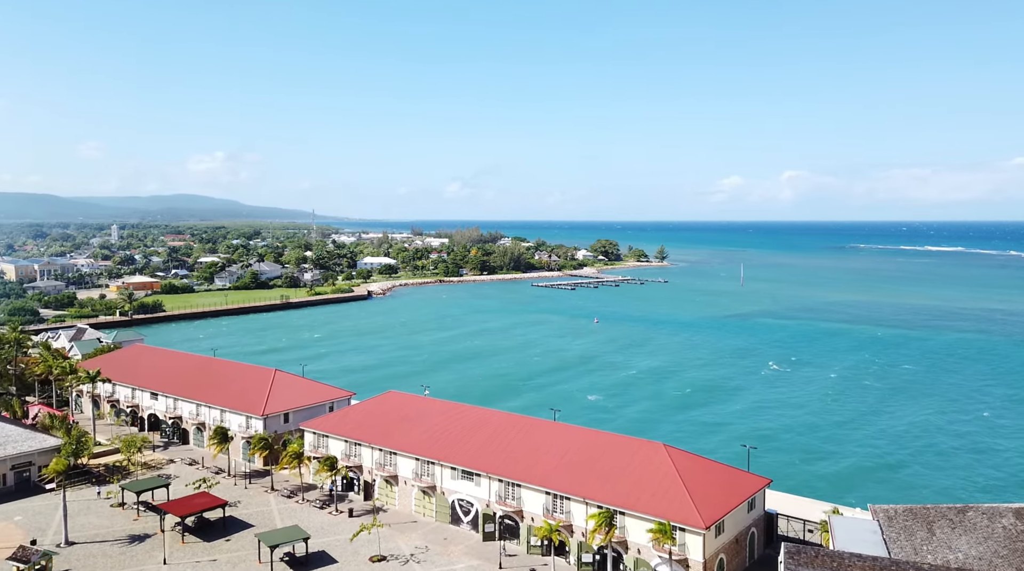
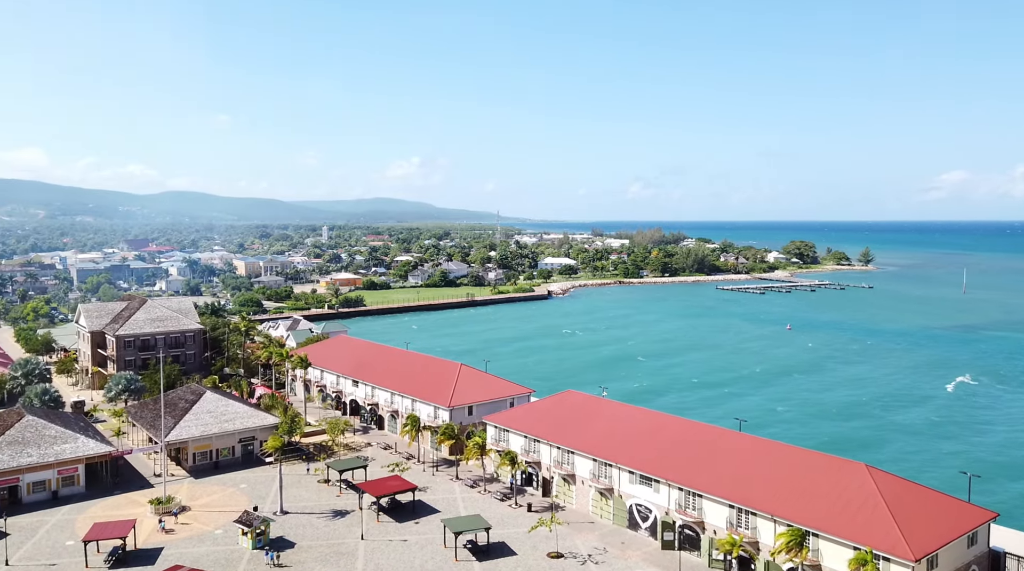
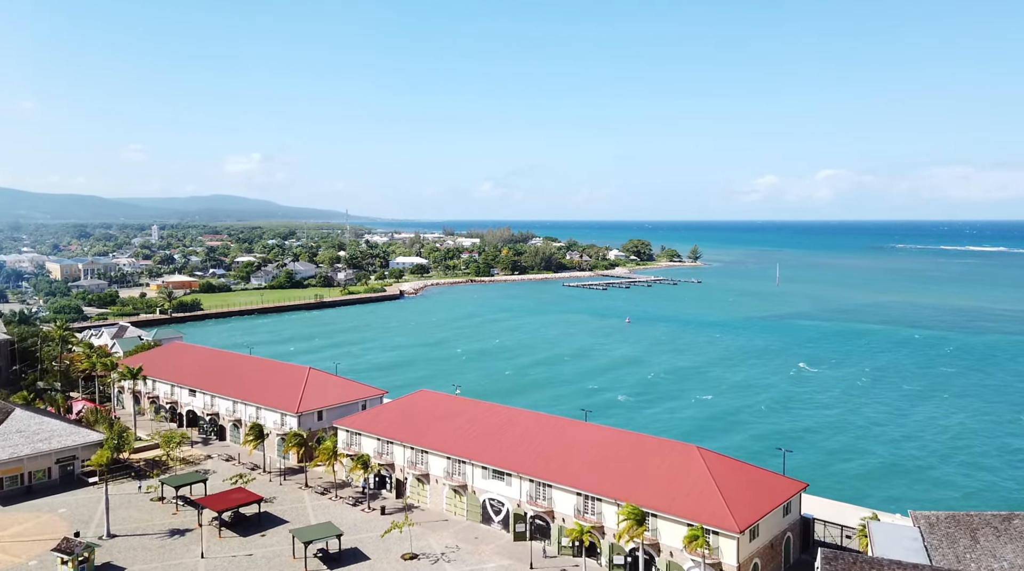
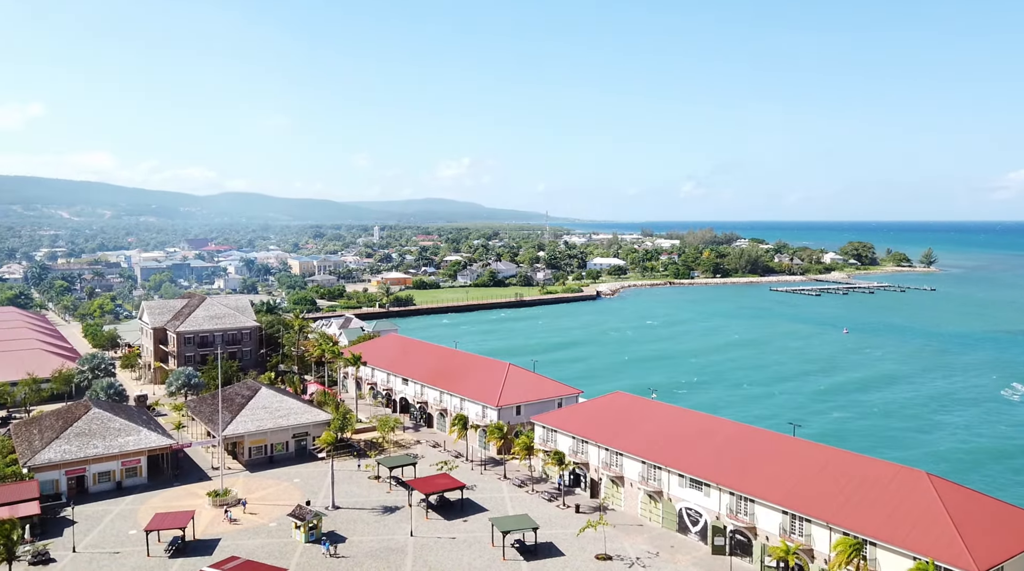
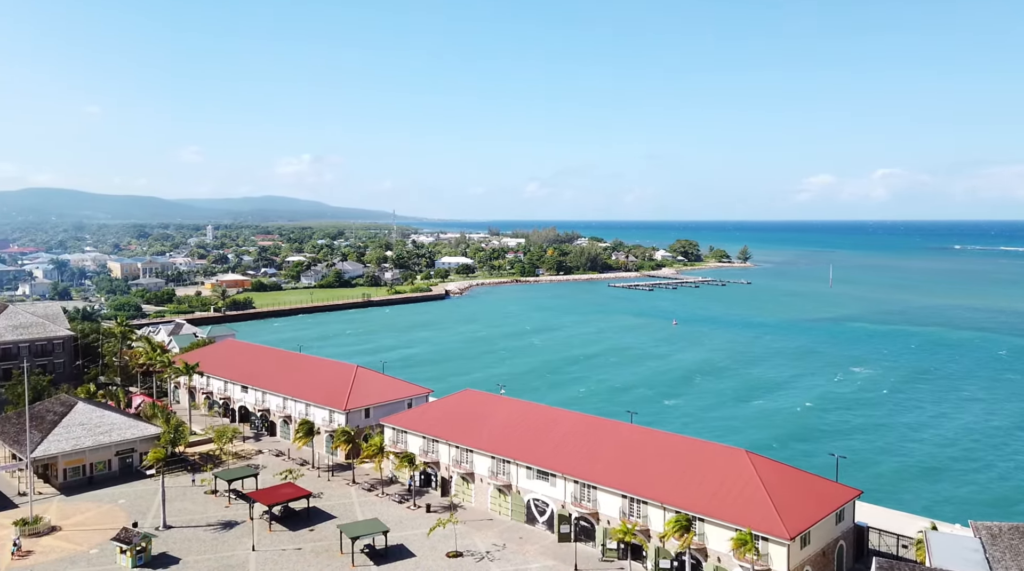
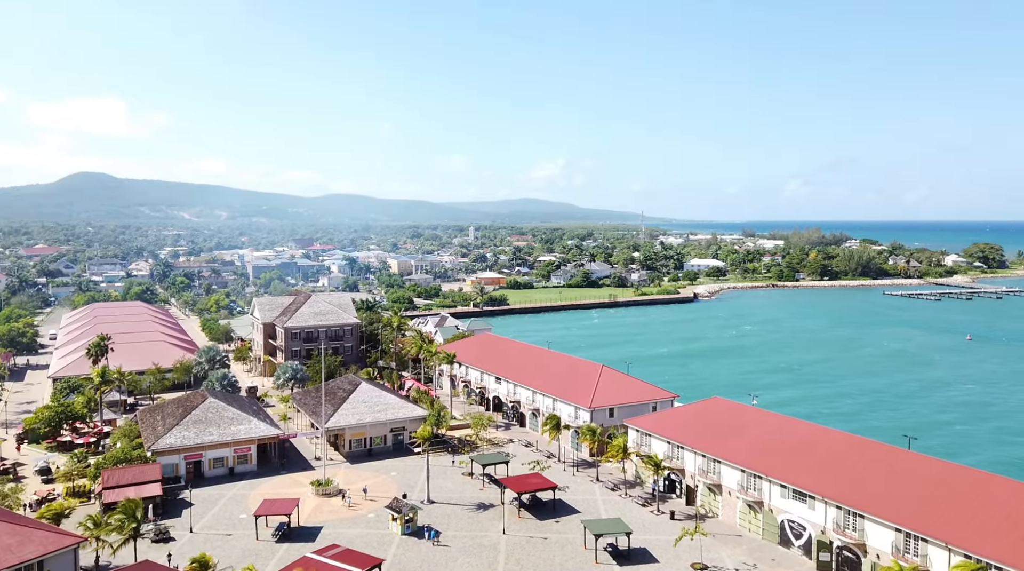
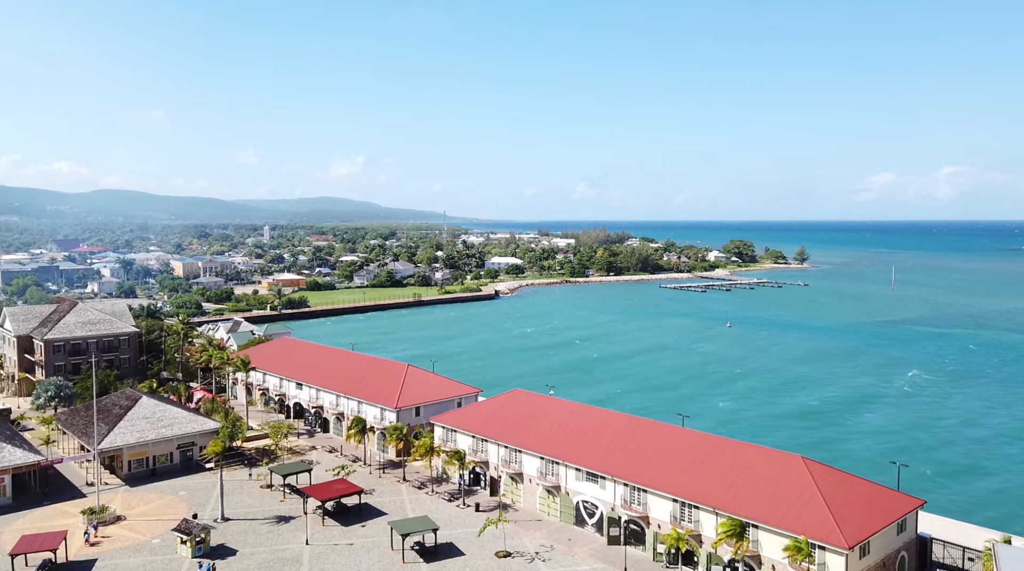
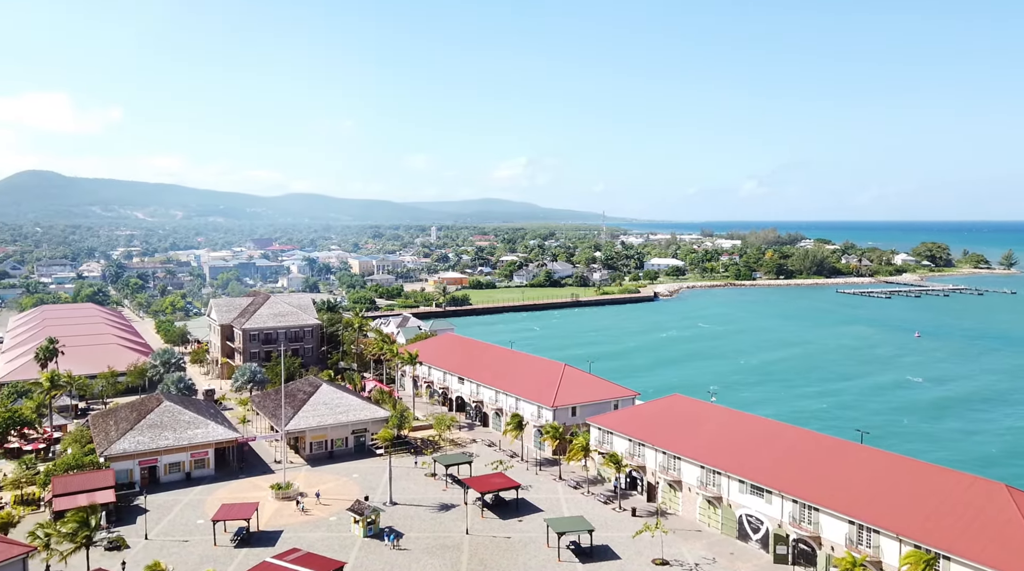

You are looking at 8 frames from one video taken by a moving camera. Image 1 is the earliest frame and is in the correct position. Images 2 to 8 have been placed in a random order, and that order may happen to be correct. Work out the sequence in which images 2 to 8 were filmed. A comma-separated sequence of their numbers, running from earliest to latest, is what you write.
3, 5, 7, 2, 4, 8, 6
